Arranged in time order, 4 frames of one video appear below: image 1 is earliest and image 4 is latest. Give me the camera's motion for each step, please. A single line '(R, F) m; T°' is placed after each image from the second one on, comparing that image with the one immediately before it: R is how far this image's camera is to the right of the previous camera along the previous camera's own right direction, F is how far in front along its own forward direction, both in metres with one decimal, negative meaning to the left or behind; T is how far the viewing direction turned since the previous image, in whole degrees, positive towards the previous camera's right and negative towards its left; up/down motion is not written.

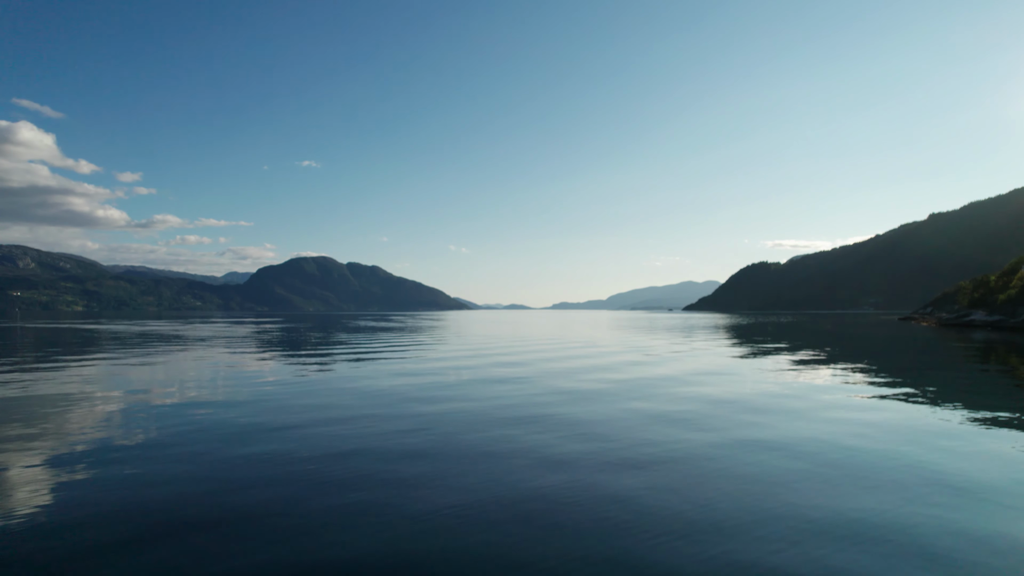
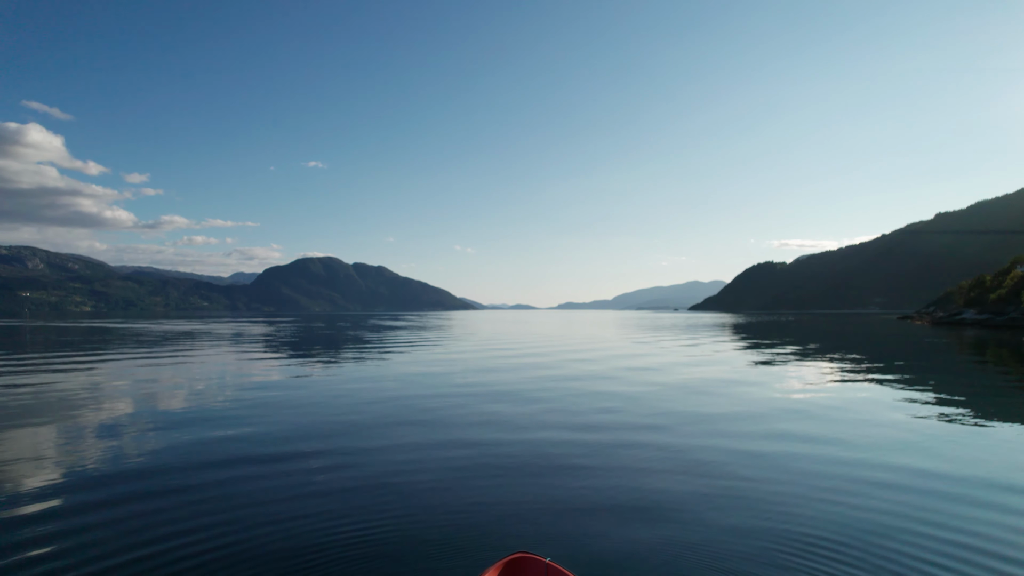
(+1.7, -1.7) m; -1°
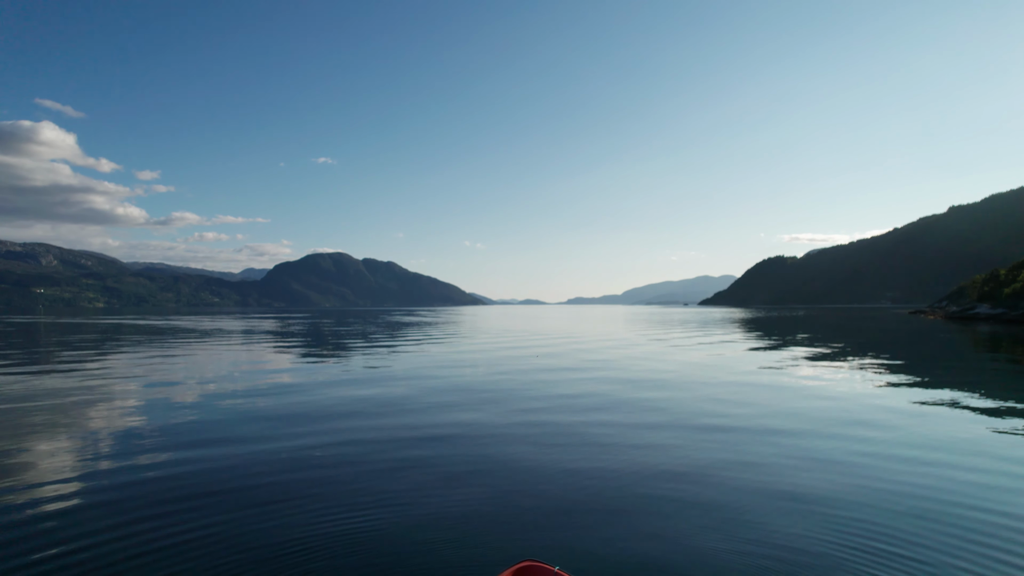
(+0.2, +0.1) m; -1°
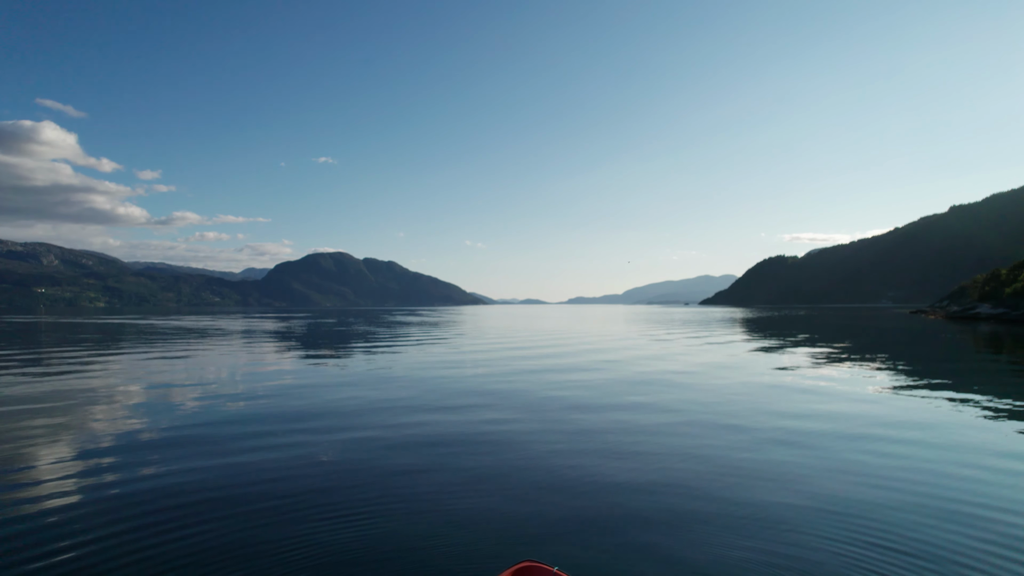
(0.0, 0.0) m; 0°
